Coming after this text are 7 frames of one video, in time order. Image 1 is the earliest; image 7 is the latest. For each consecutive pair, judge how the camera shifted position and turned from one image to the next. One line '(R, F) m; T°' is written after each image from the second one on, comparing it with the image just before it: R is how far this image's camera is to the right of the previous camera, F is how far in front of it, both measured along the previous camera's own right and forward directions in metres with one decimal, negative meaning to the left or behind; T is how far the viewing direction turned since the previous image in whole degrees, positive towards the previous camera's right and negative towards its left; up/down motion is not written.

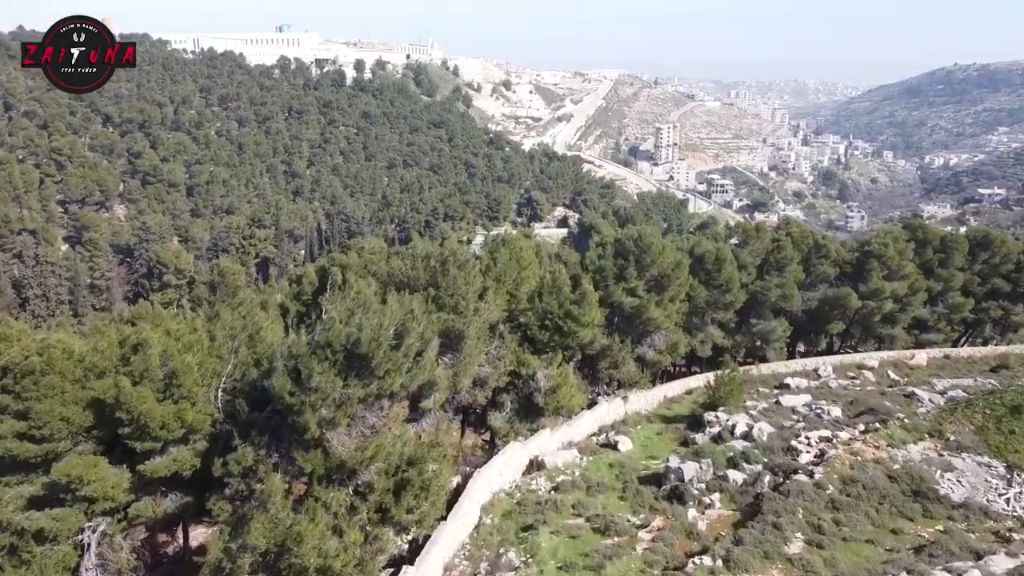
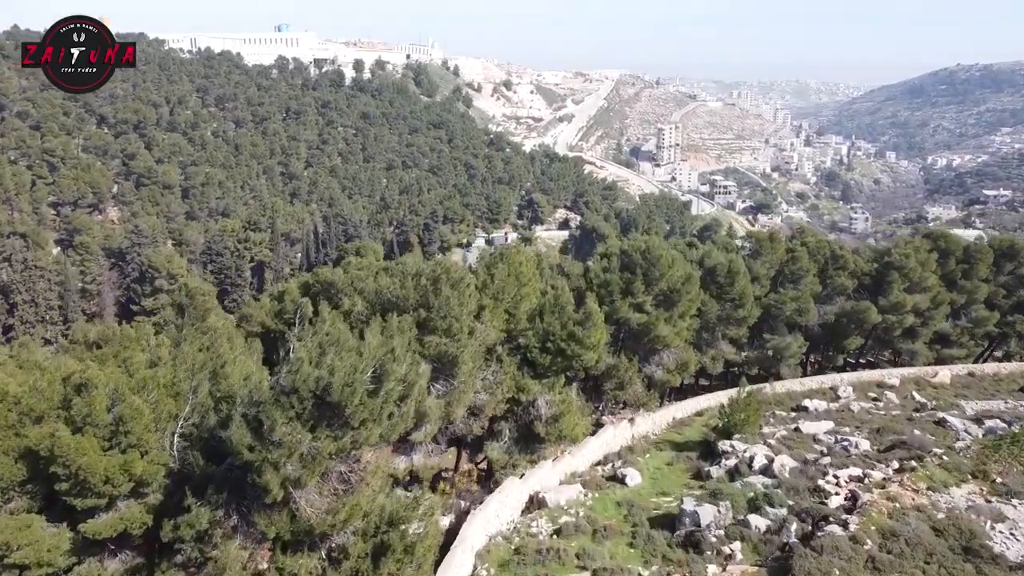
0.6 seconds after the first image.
(0.0, +0.8) m; 0°
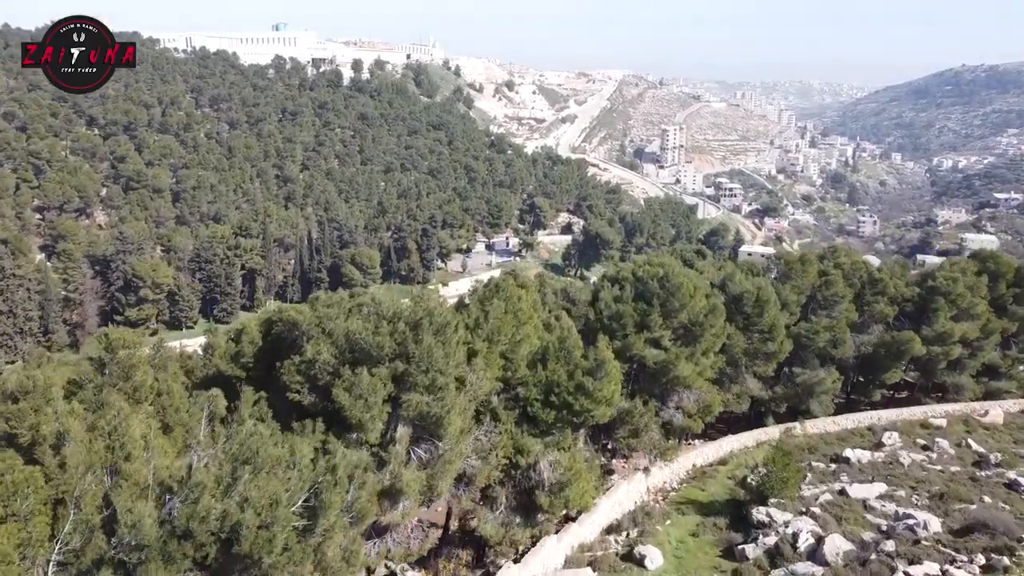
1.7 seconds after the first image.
(0.0, +1.4) m; 0°
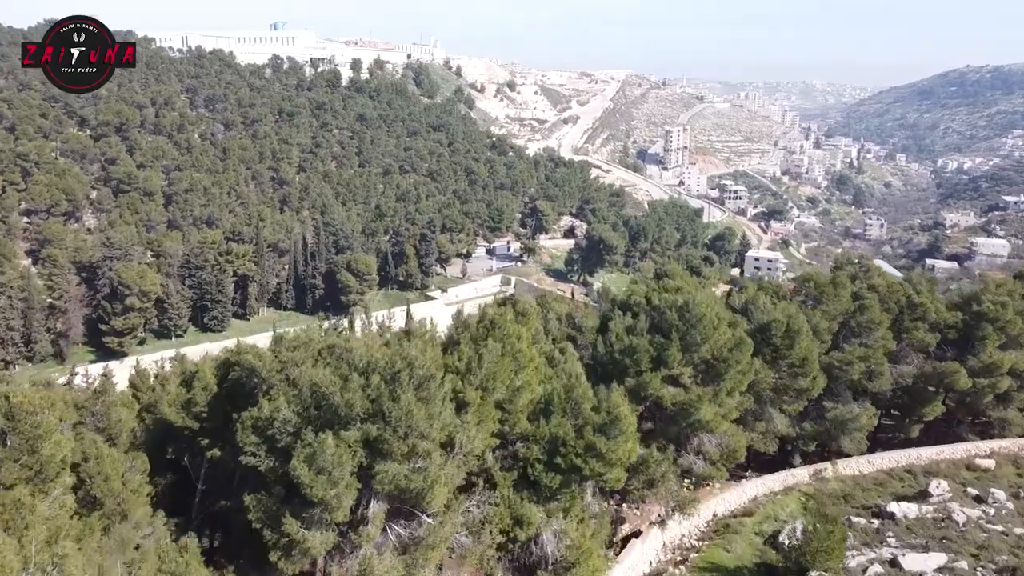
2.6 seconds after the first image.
(0.0, +1.2) m; 0°
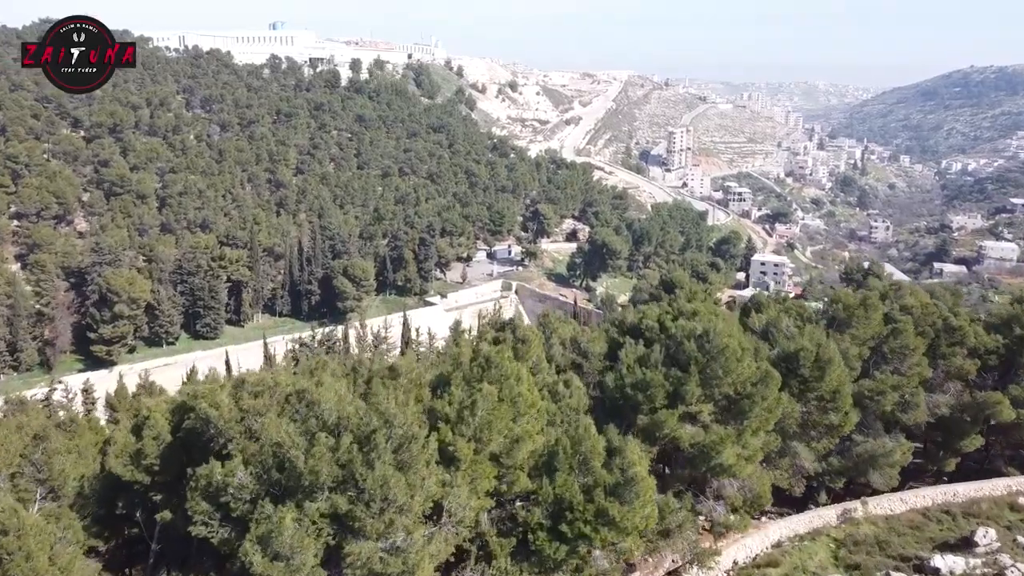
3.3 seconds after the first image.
(0.0, +0.9) m; 0°
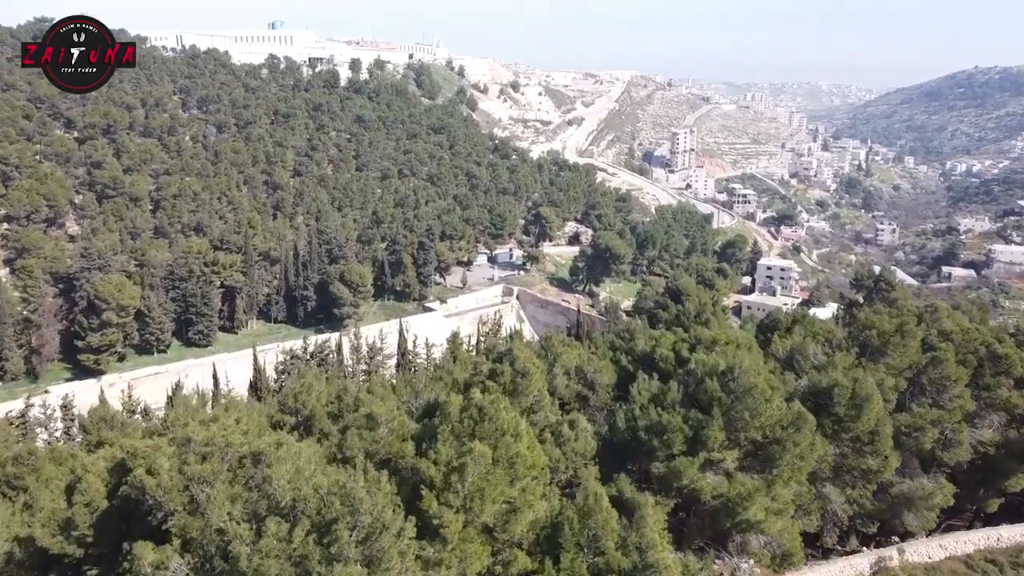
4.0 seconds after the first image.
(0.0, +0.9) m; 0°
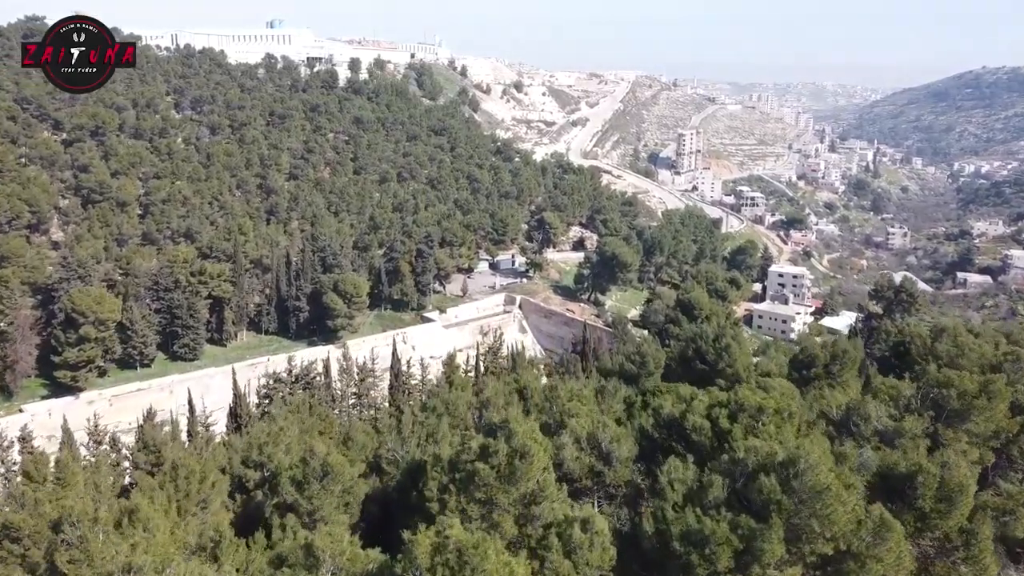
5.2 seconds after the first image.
(+0.1, +1.6) m; 0°
